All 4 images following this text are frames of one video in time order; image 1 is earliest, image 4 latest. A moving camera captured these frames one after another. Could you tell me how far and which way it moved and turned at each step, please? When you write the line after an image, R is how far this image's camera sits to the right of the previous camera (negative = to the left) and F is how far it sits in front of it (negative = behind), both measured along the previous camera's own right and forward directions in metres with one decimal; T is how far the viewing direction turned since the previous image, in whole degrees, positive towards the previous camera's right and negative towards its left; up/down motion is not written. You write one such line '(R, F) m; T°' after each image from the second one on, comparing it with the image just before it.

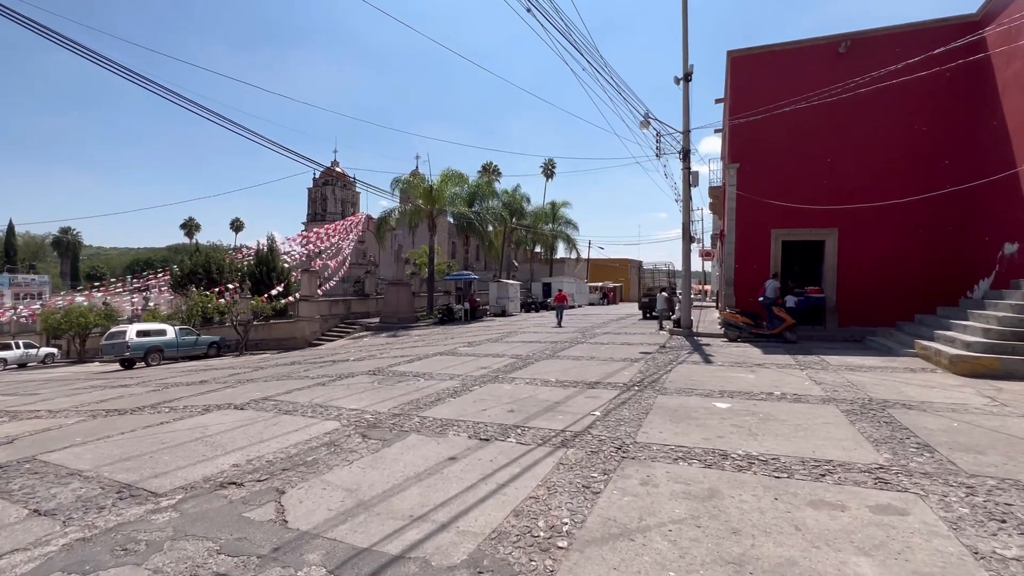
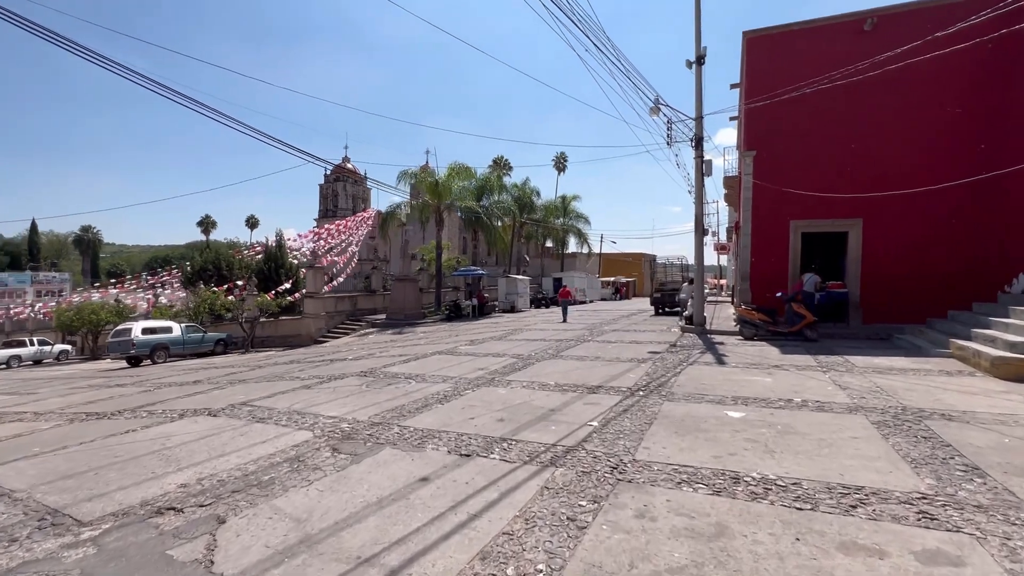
(+0.4, +0.7) m; -2°
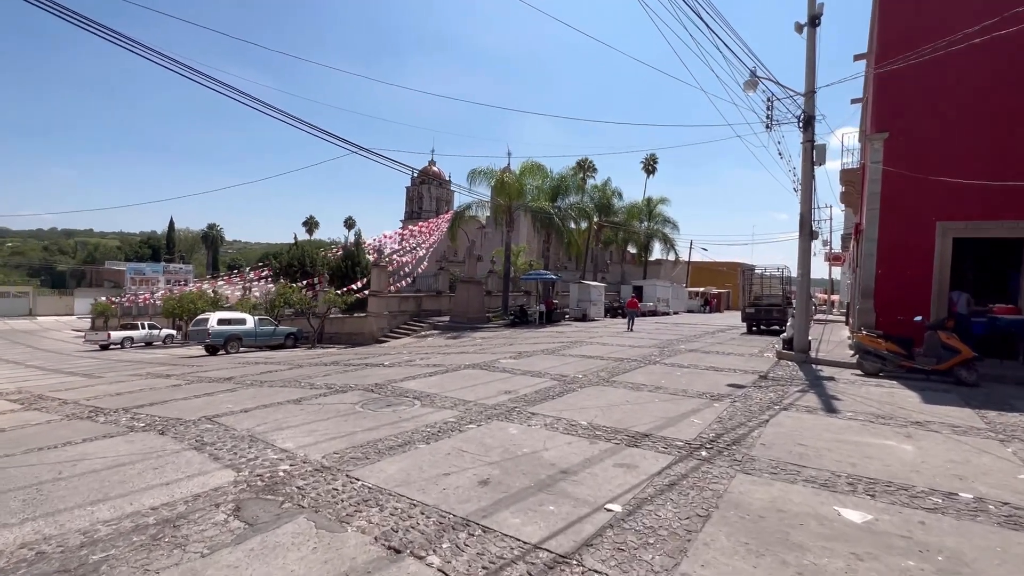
(+0.9, +2.1) m; -10°
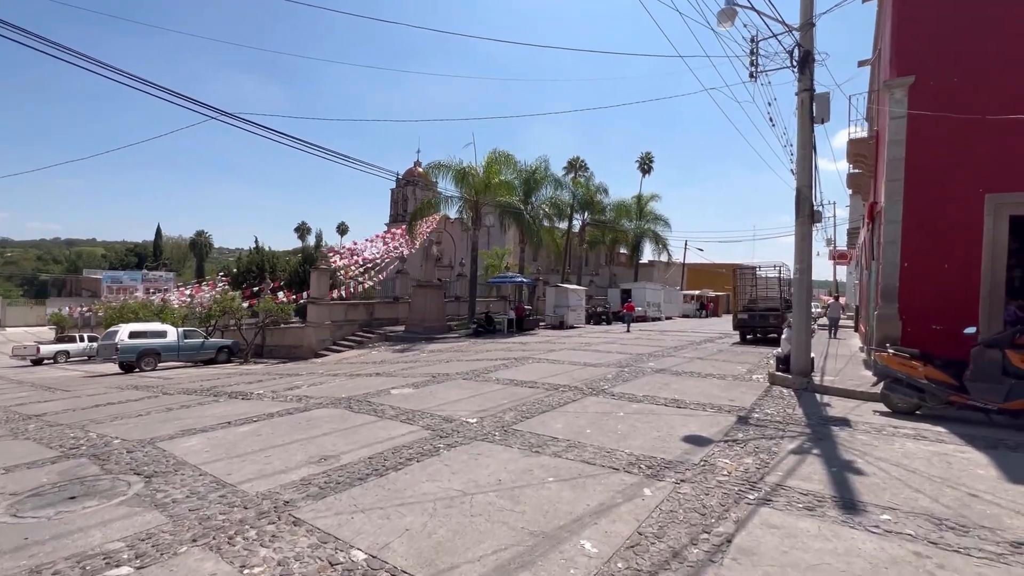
(+2.2, +3.4) m; 0°
